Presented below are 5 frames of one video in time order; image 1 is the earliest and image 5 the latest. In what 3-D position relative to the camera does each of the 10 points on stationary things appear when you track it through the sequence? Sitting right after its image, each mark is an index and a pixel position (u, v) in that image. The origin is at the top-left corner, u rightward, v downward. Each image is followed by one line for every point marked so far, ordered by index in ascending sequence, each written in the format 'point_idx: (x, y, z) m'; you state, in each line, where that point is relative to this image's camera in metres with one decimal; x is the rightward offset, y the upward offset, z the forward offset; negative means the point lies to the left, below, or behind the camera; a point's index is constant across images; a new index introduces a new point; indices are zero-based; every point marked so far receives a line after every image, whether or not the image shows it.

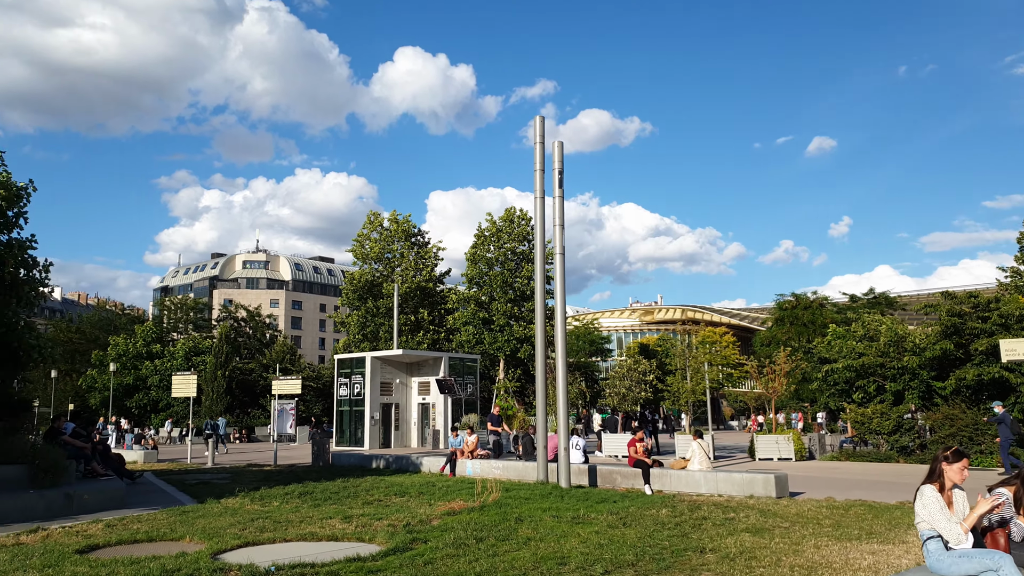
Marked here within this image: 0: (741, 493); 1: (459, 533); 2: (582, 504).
0: (+4.2, -3.8, +14.4) m
1: (-0.7, -3.0, +9.7) m
2: (+1.1, -3.6, +13.0) m
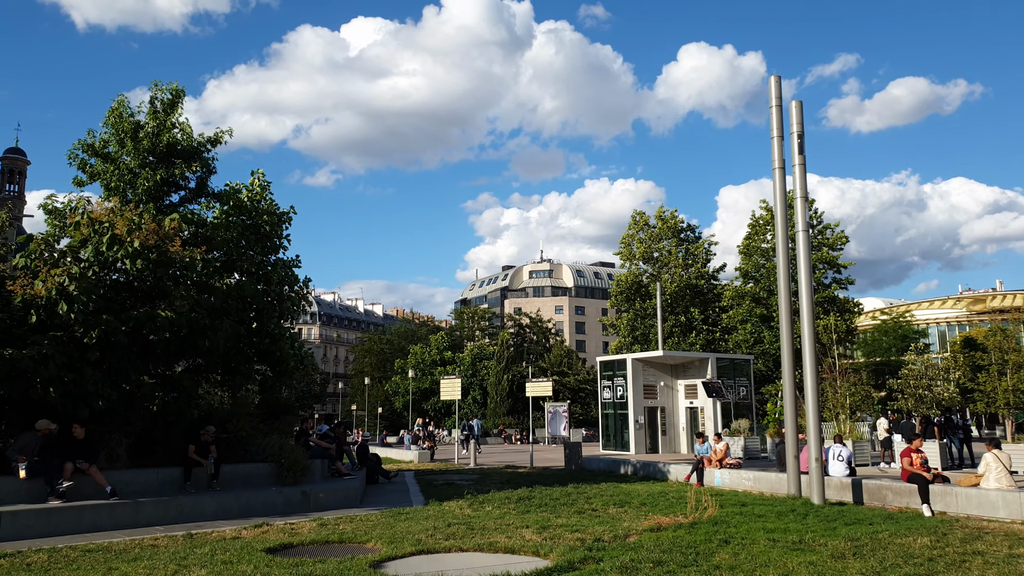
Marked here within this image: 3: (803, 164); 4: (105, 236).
0: (+7.7, -3.3, +11.1) m
1: (+1.4, -2.9, +8.4) m
2: (+4.3, -3.3, +10.9) m
3: (+5.5, +2.4, +14.9) m
4: (-6.6, +0.8, +12.7) m
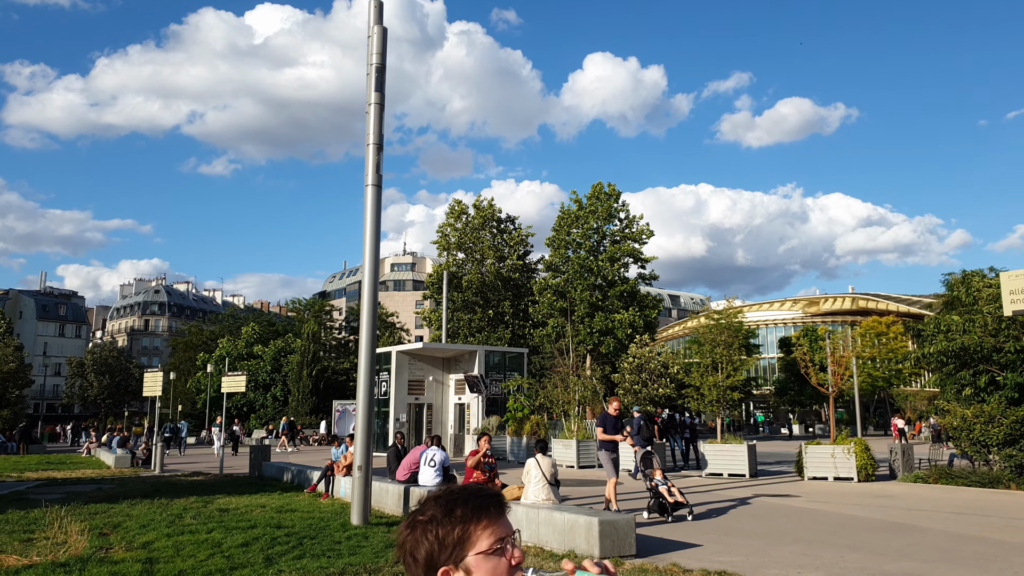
0: (+0.6, -2.9, +8.7) m
1: (-5.3, -2.4, +5.2) m
2: (-2.8, -2.8, +8.0) m
3: (-2.0, +2.8, +12.1) m
4: (-13.8, +1.5, +8.4) m
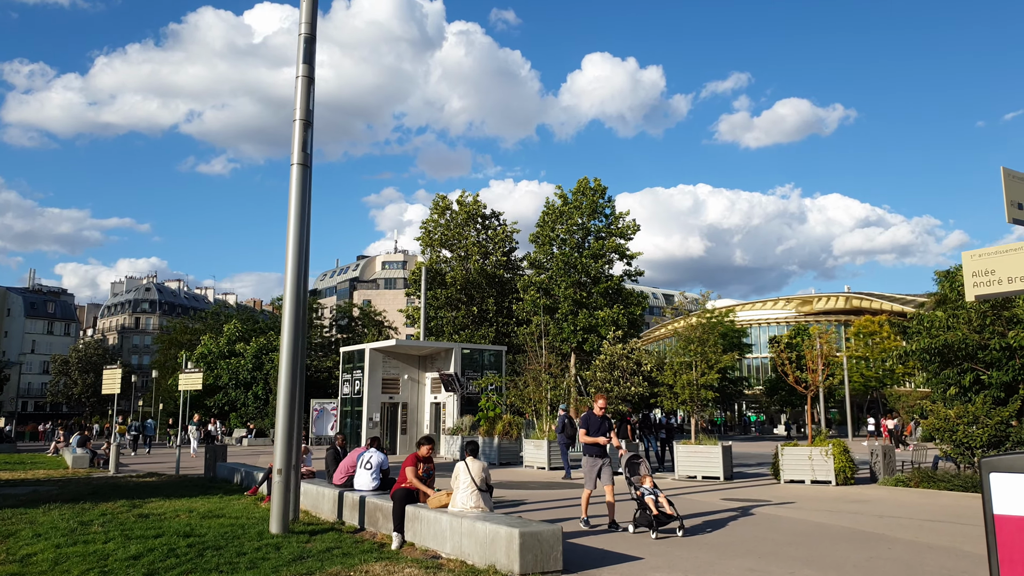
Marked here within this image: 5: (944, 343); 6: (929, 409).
0: (-0.3, -2.7, +7.8) m
1: (-6.2, -2.2, +4.3) m
2: (-3.6, -2.7, +7.1) m
3: (-2.8, +3.0, +11.2) m
4: (-14.6, +1.7, +7.4) m
5: (+10.8, -1.4, +19.5) m
6: (+10.3, -3.0, +19.2) m
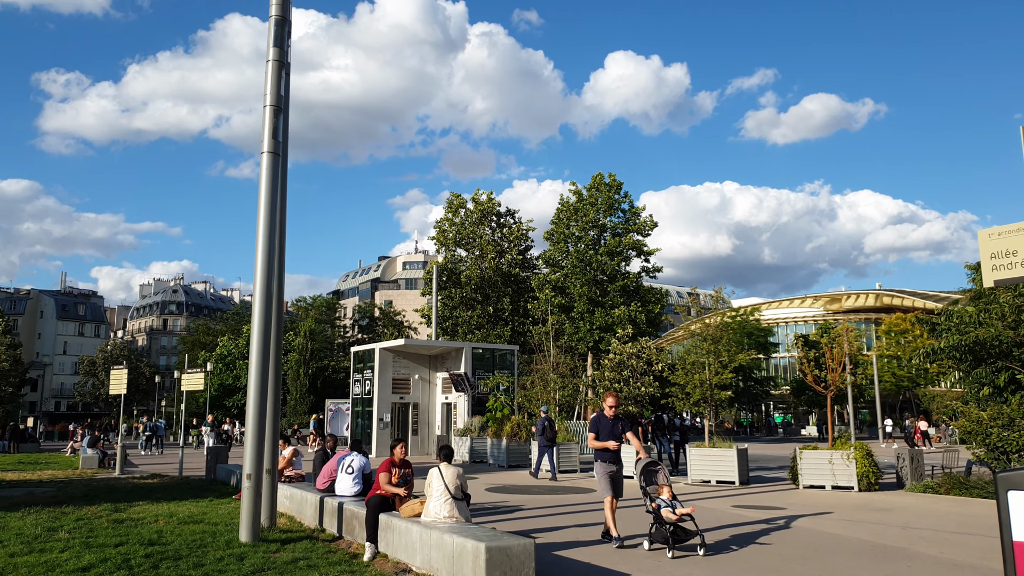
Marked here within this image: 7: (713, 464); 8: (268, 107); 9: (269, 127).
0: (-0.5, -2.7, +7.2) m
1: (-6.5, -2.2, +3.9) m
2: (-3.9, -2.6, +6.6) m
3: (-3.0, +3.1, +10.7) m
4: (-14.9, +1.7, +7.3) m
5: (+10.9, -1.2, +18.5) m
6: (+10.4, -2.8, +18.3) m
7: (+4.8, -4.2, +18.8) m
8: (-3.1, +2.4, +10.5) m
9: (-3.1, +2.1, +10.6) m
